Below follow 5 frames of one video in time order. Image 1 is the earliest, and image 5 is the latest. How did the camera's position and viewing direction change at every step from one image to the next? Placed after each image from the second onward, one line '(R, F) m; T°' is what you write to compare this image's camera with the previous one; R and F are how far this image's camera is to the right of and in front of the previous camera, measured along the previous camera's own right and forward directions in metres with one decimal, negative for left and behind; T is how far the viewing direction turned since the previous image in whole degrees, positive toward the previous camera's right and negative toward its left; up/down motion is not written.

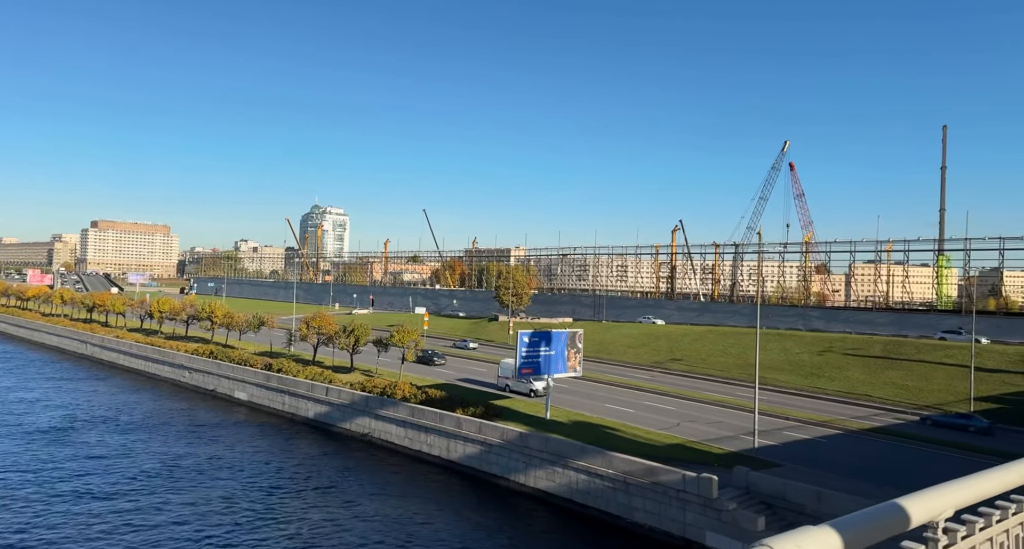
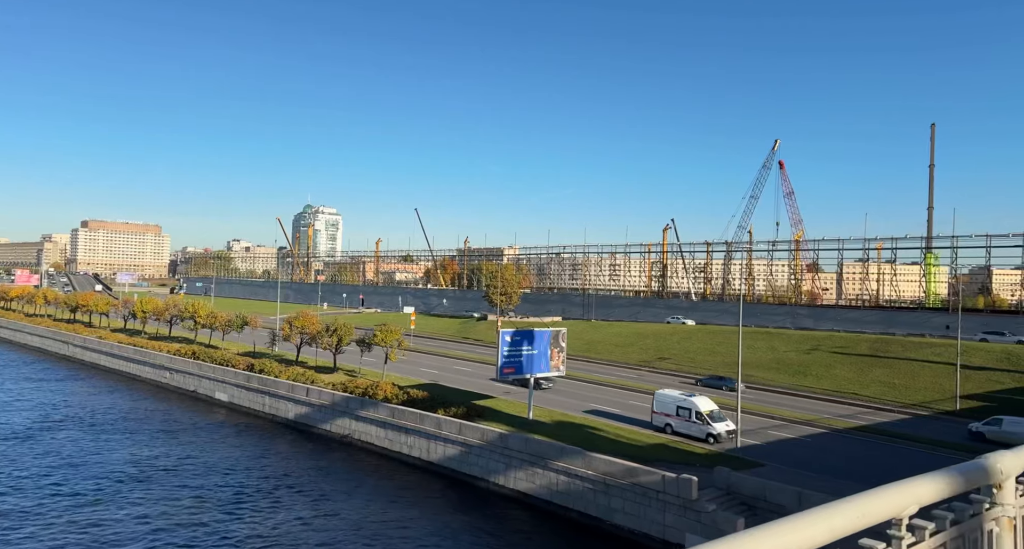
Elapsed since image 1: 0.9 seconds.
(+0.5, +0.4) m; 0°
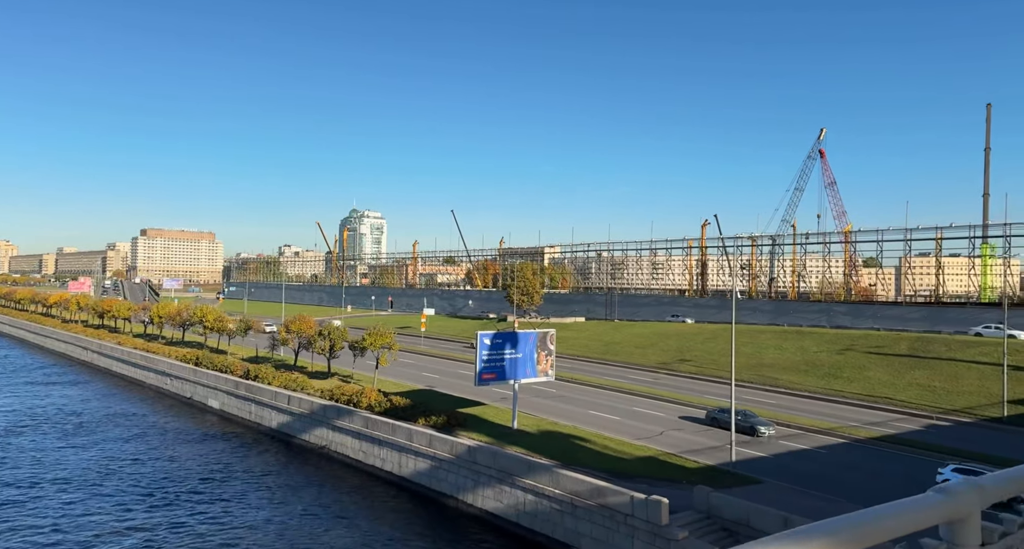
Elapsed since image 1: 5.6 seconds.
(+2.7, +2.4) m; -4°
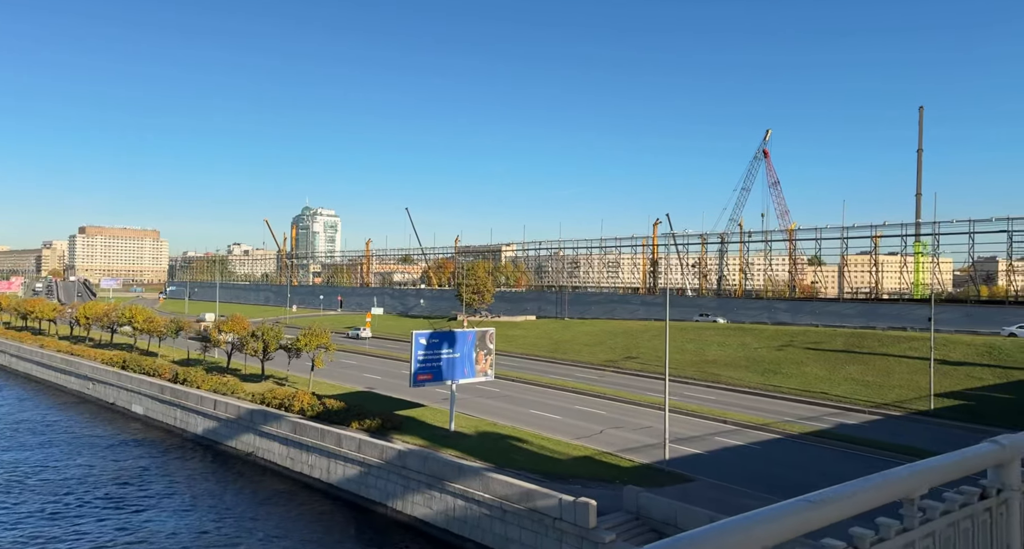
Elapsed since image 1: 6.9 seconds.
(+0.8, +0.5) m; +3°
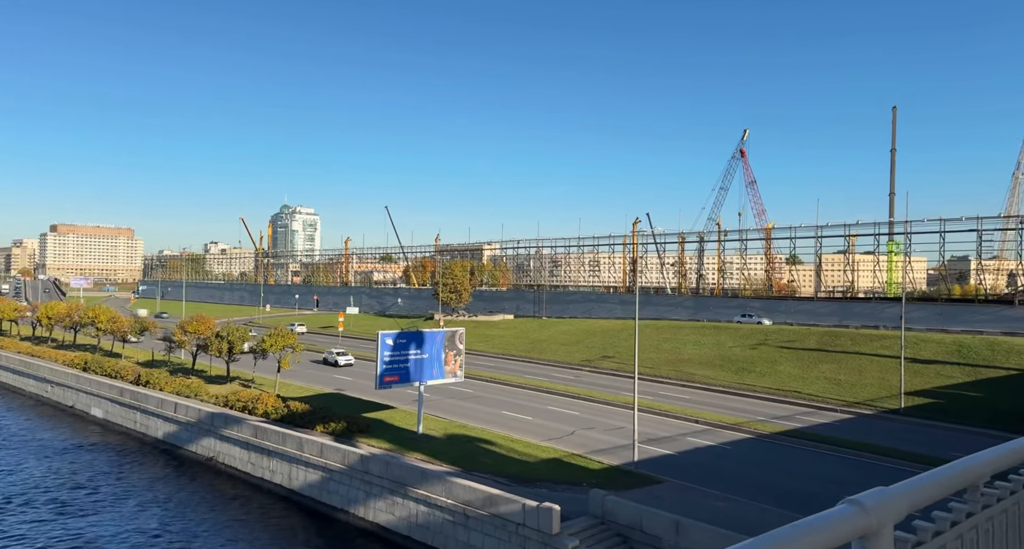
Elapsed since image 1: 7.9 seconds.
(+0.5, +0.5) m; +1°
